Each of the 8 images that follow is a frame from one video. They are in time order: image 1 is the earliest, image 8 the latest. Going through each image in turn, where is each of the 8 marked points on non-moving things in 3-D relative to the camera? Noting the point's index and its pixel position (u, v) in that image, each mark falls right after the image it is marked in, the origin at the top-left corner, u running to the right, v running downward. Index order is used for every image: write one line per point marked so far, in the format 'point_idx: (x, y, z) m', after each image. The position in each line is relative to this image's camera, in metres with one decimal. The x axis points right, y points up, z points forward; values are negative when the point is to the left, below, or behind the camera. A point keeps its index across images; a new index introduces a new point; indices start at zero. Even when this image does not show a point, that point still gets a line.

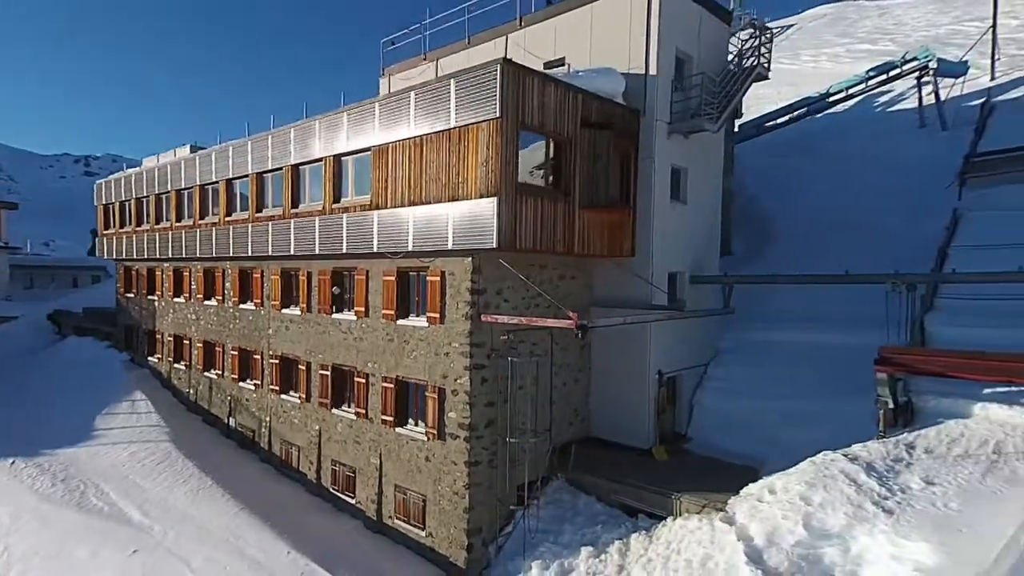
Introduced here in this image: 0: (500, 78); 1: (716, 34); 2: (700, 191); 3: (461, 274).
0: (-0.3, +3.5, +8.6) m
1: (+4.9, +6.3, +12.9) m
2: (+4.7, +2.4, +12.9) m
3: (-1.0, +0.3, +9.9) m
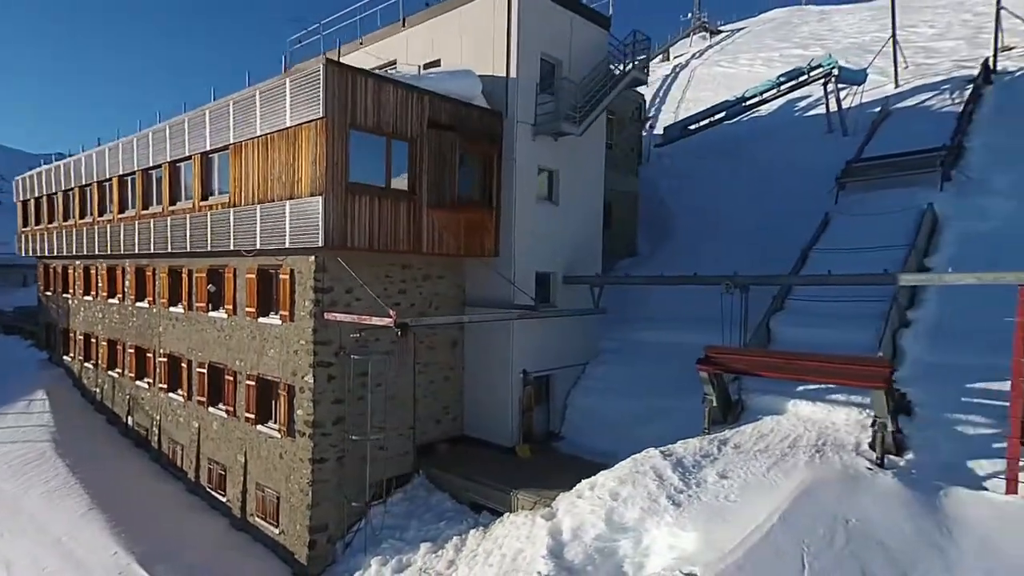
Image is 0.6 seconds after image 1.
0: (-3.2, +3.5, +8.7) m
1: (+1.9, +6.3, +13.1) m
2: (+1.6, +2.4, +13.1) m
3: (-4.0, +0.3, +10.0) m
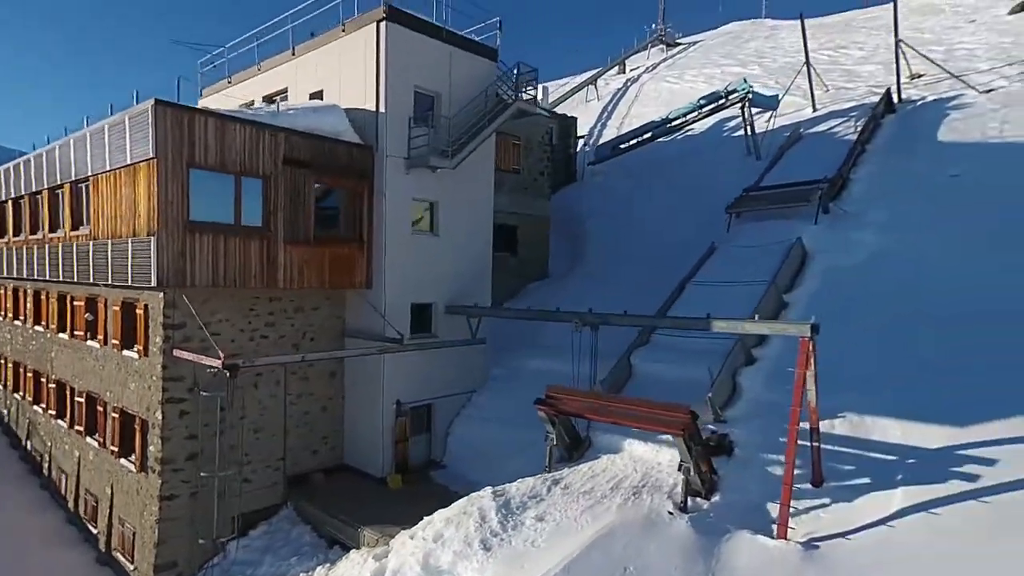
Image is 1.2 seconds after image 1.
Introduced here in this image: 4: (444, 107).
0: (-6.0, +2.8, +8.7) m
1: (-1.1, +5.5, +13.2) m
2: (-1.4, +1.7, +13.3) m
3: (-6.9, -0.4, +10.0) m
4: (-1.7, +4.4, +12.7) m
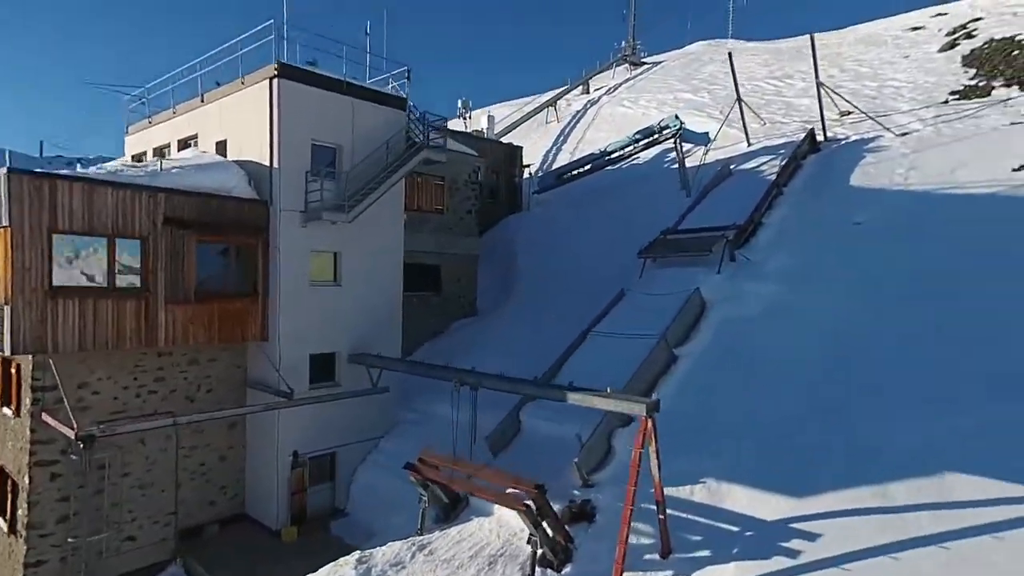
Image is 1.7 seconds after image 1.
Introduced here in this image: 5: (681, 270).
0: (-8.4, +1.7, +8.7) m
1: (-3.5, +4.3, +13.3) m
2: (-3.8, +0.4, +13.3) m
3: (-9.2, -1.6, +9.9) m
4: (-4.1, +3.2, +12.8) m
5: (+4.7, +0.5, +14.5) m
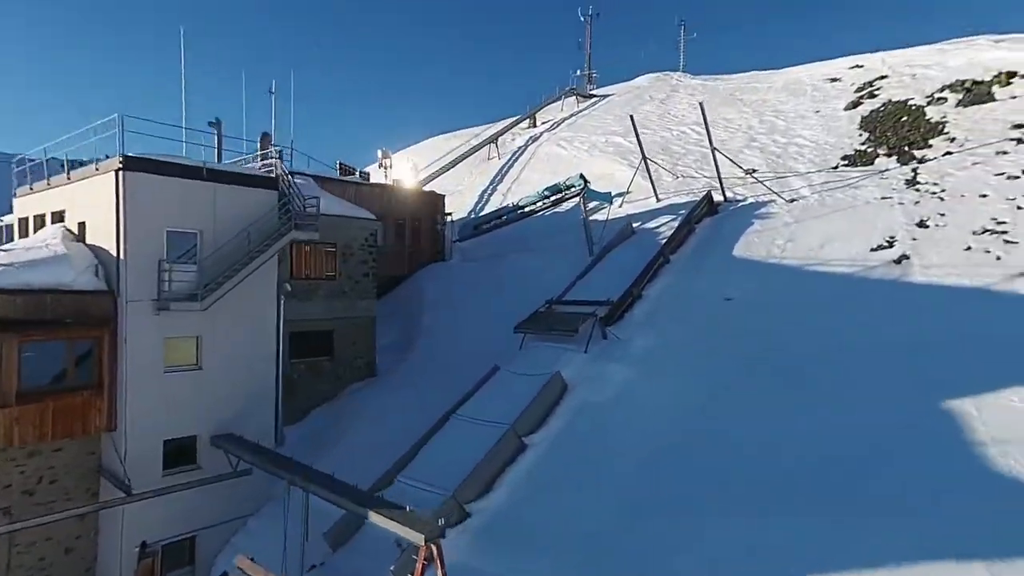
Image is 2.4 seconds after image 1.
0: (-11.6, -0.3, +8.5) m
1: (-7.0, +2.2, +13.4) m
2: (-7.3, -1.6, +13.3) m
3: (-12.6, -3.6, +9.6) m
4: (-7.6, +1.1, +12.8) m
5: (+1.2, -1.7, +14.8) m
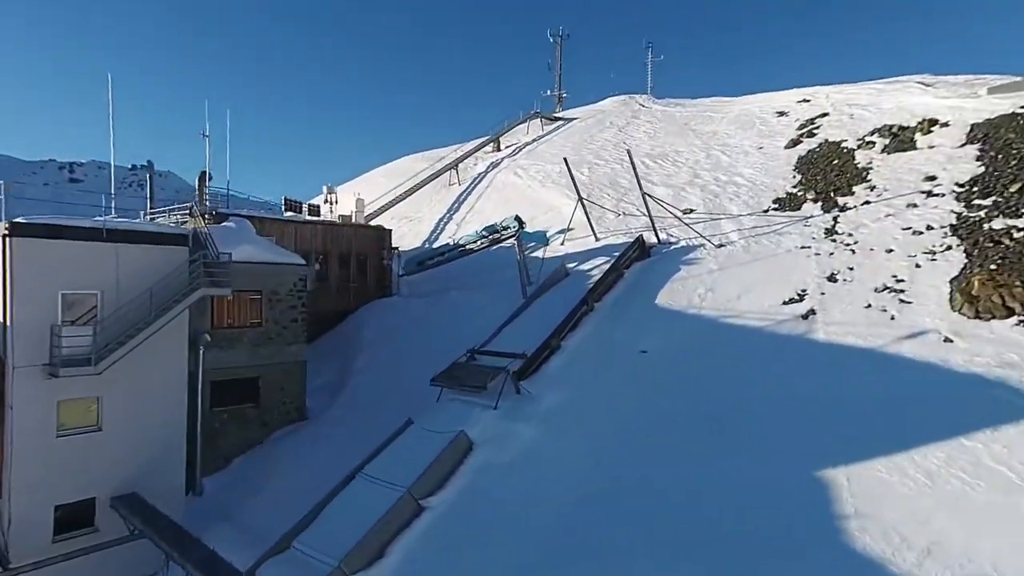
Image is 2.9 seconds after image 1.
0: (-14.0, -1.7, +8.3) m
1: (-9.4, +0.7, +13.4) m
2: (-9.7, -3.2, +13.2) m
3: (-14.9, -5.0, +9.4) m
4: (-10.0, -0.4, +12.7) m
5: (-1.3, -3.3, +14.9) m
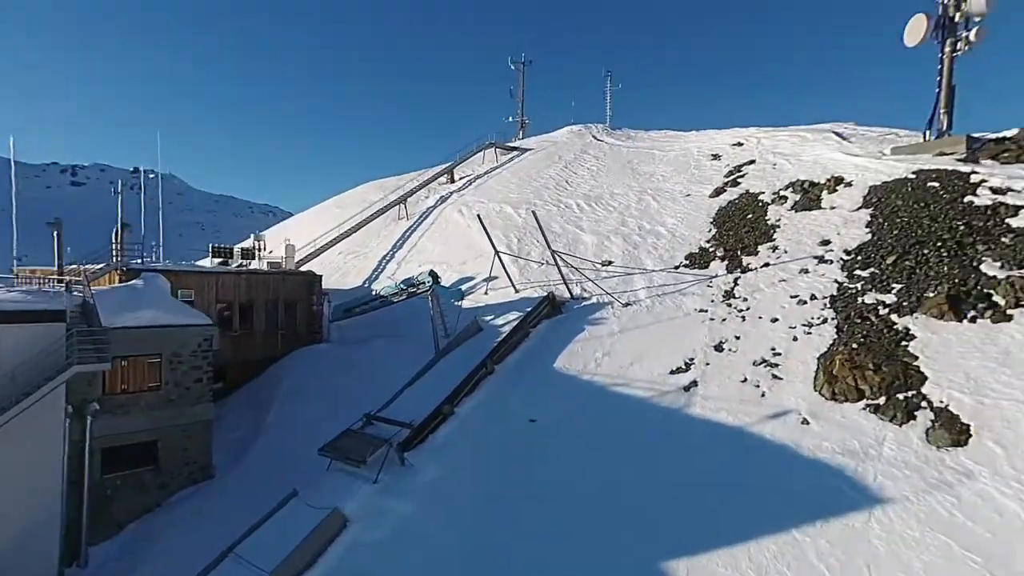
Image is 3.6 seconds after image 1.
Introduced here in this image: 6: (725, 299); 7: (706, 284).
0: (-17.1, -3.7, +8.1) m
1: (-12.7, -1.4, +13.3) m
2: (-13.0, -5.2, +13.1) m
3: (-18.2, -7.0, +9.1) m
4: (-13.3, -2.5, +12.6) m
5: (-4.7, -5.4, +15.0) m
6: (+7.7, -0.4, +18.6) m
7: (+7.5, +0.2, +20.0) m
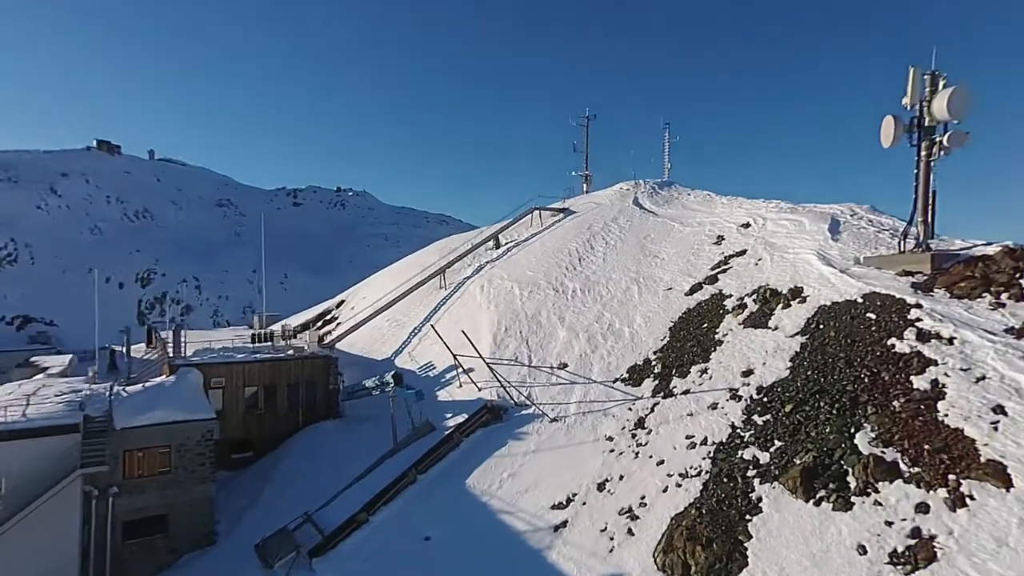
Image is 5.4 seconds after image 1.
0: (-22.1, -7.9, +14.3) m
1: (-16.5, -5.8, +18.4) m
2: (-17.0, -9.6, +18.1) m
3: (-22.9, -11.2, +15.3) m
4: (-17.3, -6.8, +17.8) m
5: (-8.4, -9.9, +18.0) m
6: (+4.5, -5.1, +18.8) m
7: (+4.7, -4.6, +20.2) m
